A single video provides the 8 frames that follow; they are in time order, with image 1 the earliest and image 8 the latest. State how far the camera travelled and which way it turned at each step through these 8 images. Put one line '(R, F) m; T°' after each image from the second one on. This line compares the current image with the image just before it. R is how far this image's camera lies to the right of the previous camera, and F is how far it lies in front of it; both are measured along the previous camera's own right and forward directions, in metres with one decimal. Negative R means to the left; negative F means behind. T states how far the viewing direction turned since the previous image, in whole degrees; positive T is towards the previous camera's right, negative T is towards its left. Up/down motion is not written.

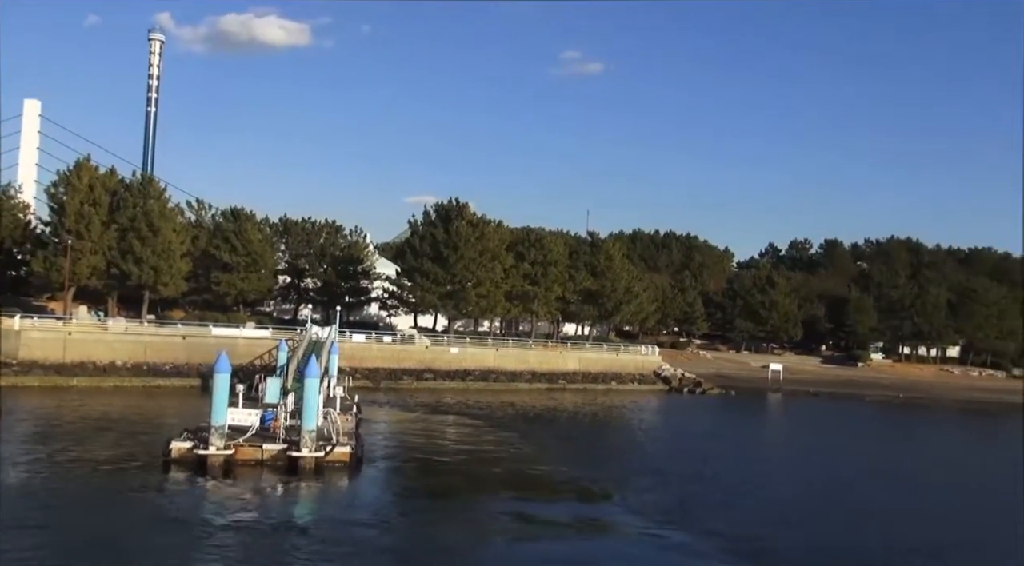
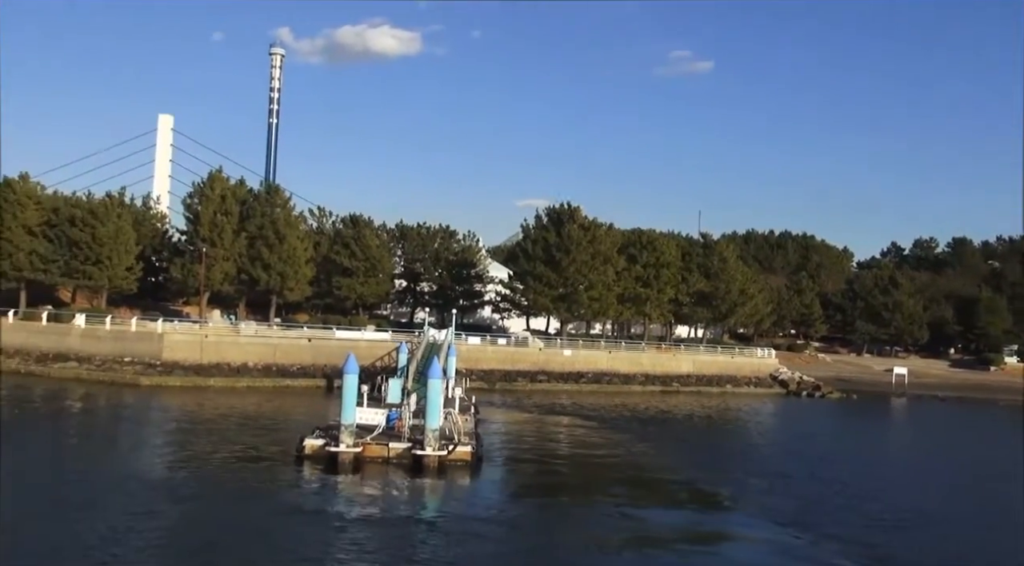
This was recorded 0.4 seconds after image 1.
(0.0, -0.6) m; -6°
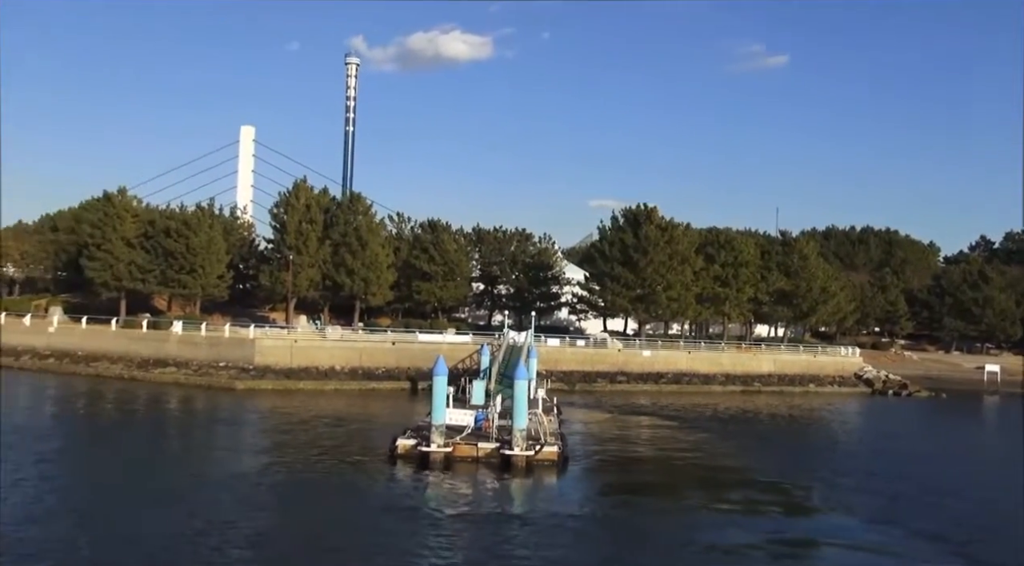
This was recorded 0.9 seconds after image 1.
(-0.1, -0.5) m; -4°
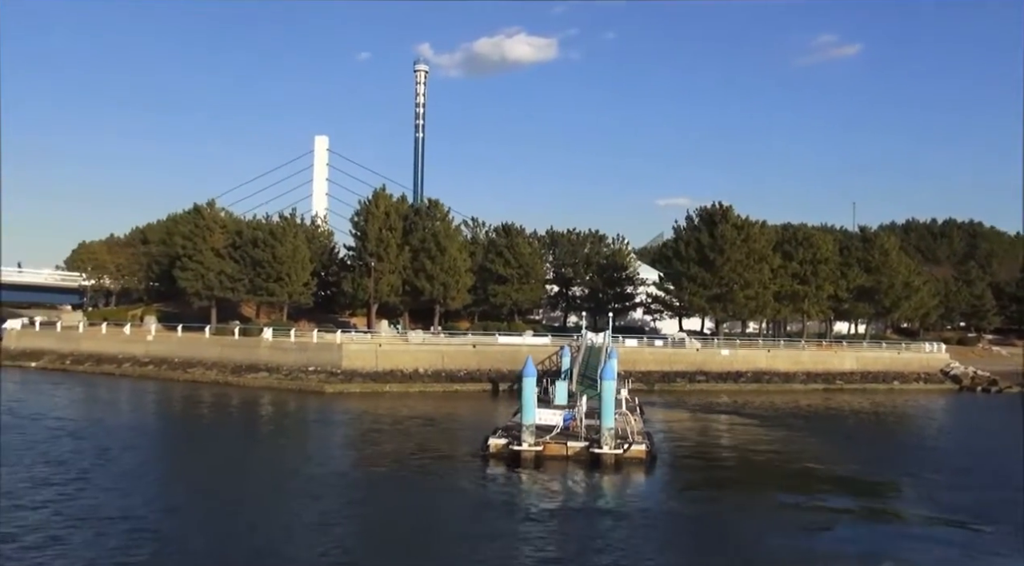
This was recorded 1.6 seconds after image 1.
(-0.3, -0.6) m; -4°
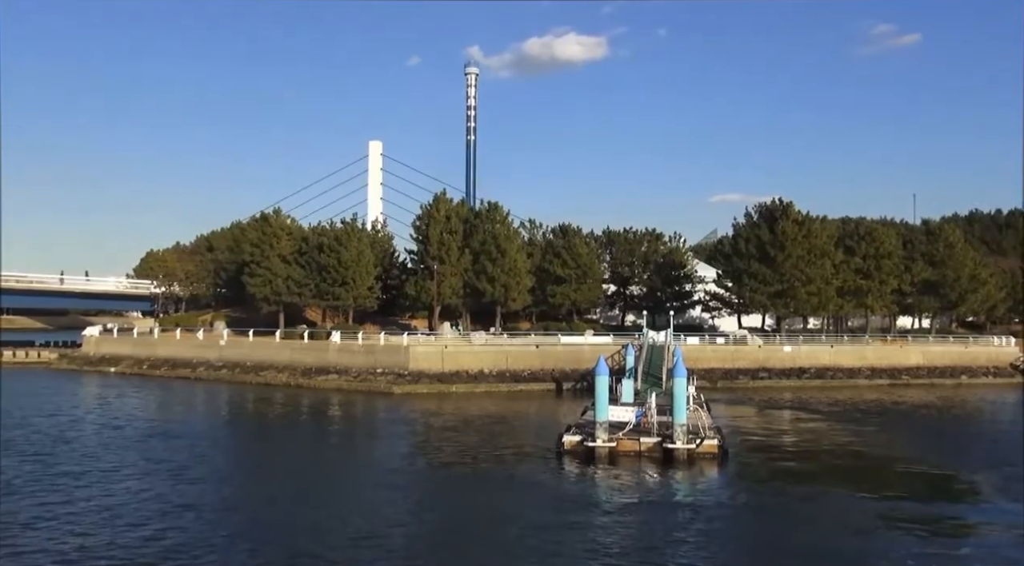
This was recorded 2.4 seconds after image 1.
(-0.4, -0.5) m; -3°
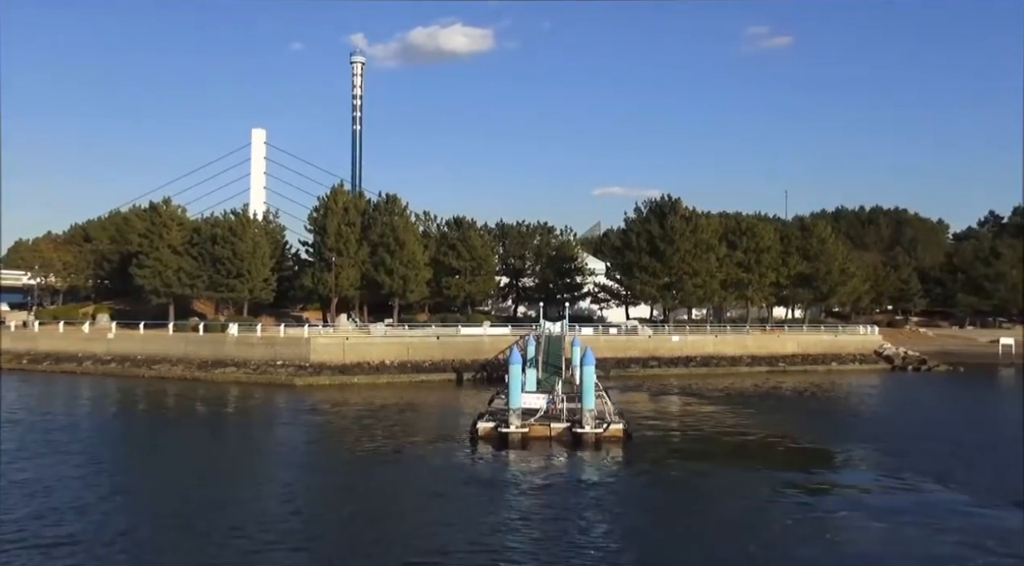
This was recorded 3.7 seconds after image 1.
(-0.7, -0.8) m; +7°
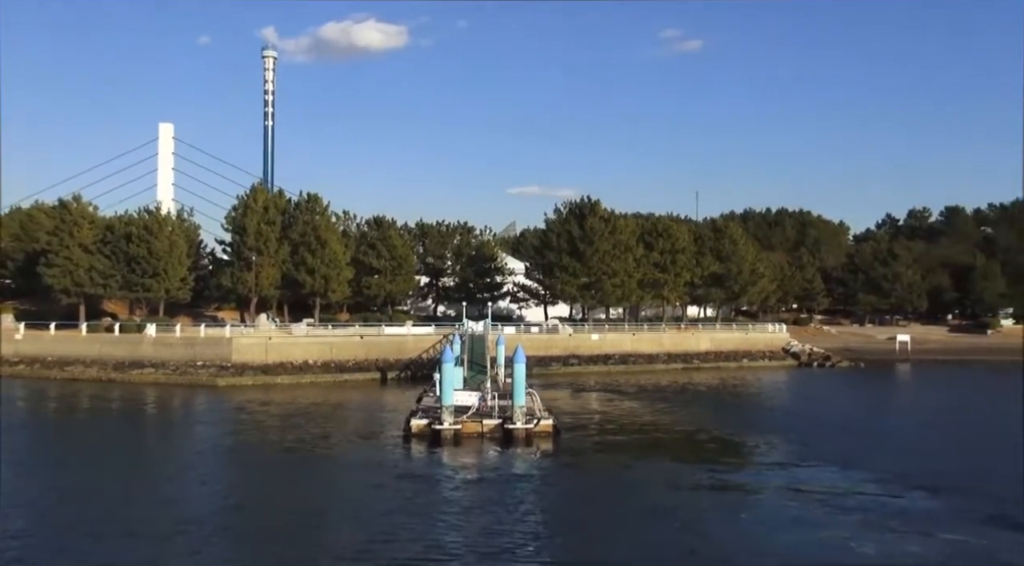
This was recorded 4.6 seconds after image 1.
(-0.4, -0.4) m; +5°
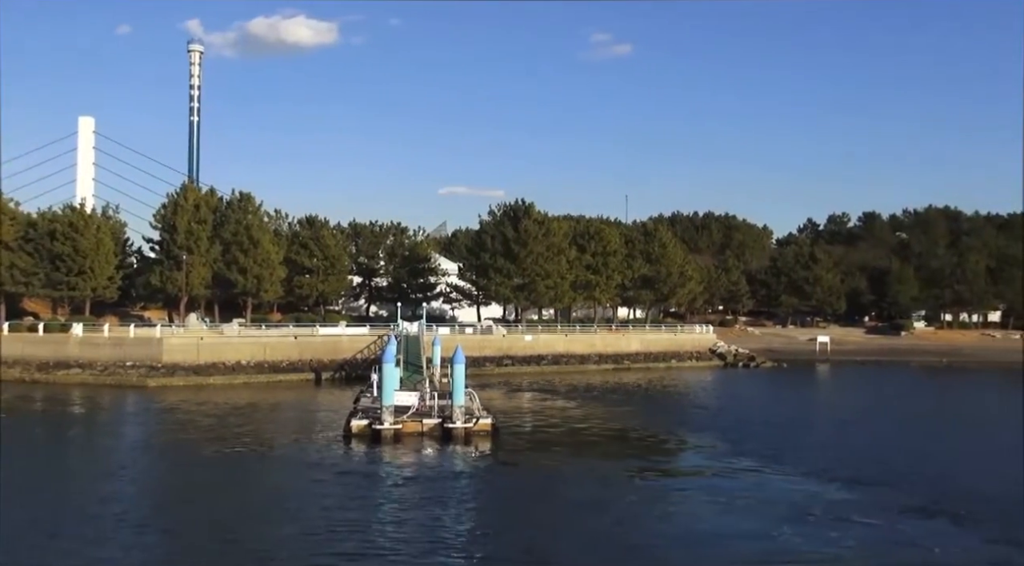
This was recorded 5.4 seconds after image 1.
(-0.2, -0.3) m; +4°
